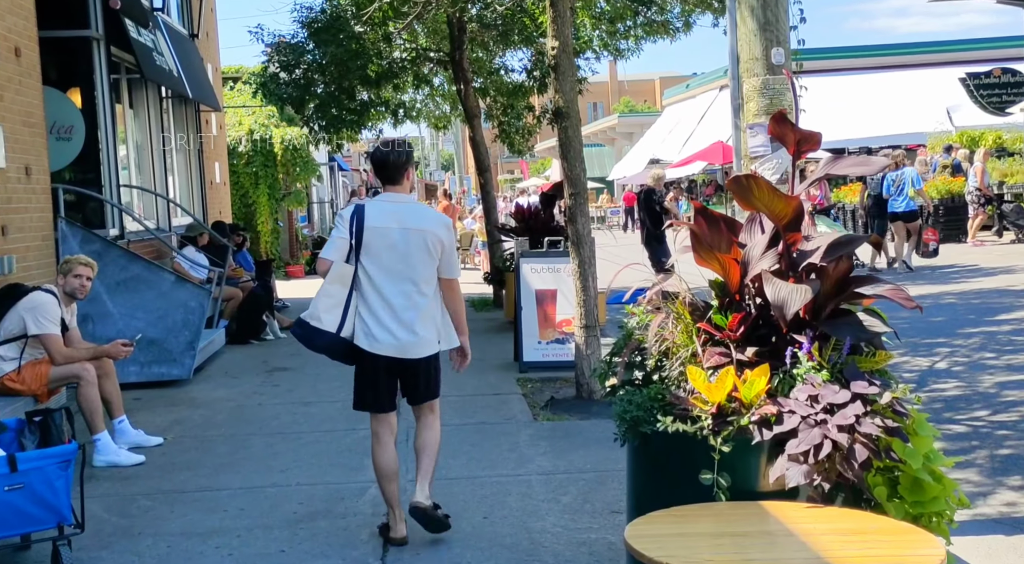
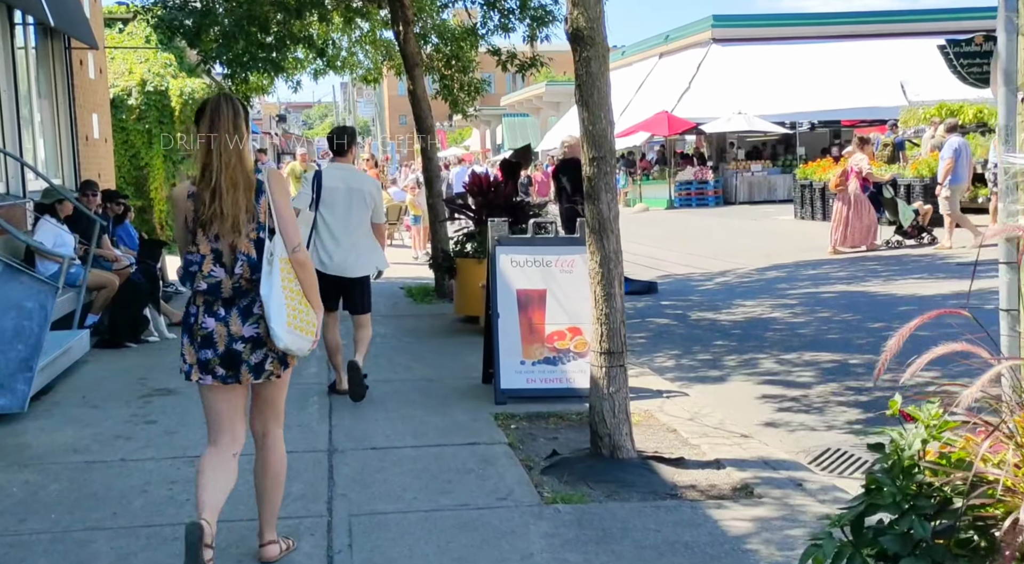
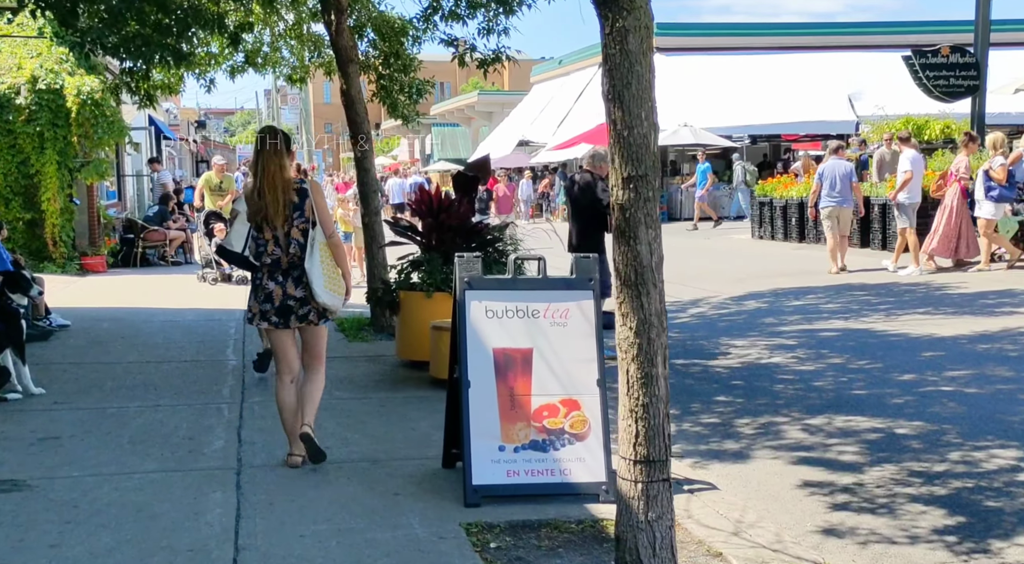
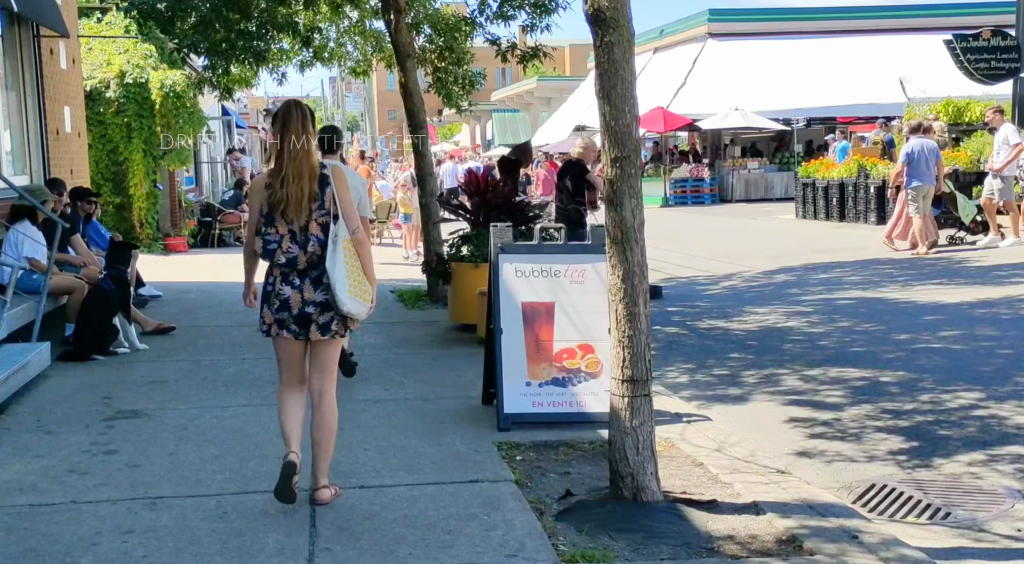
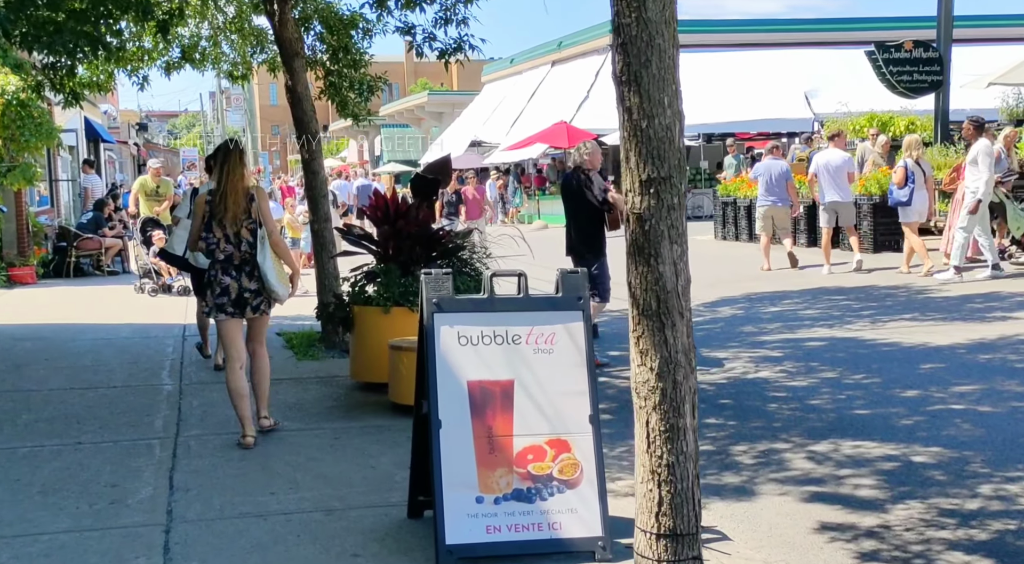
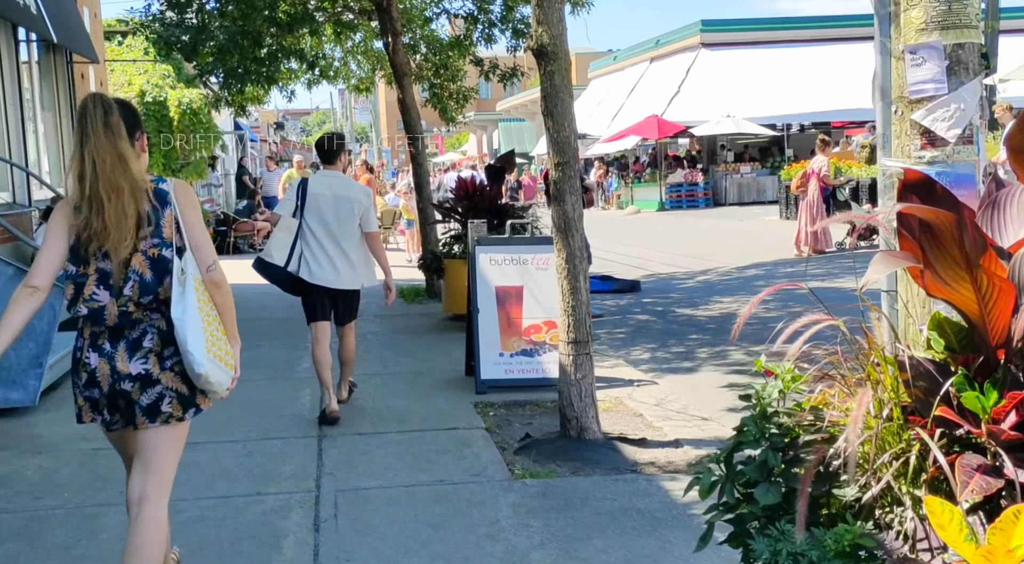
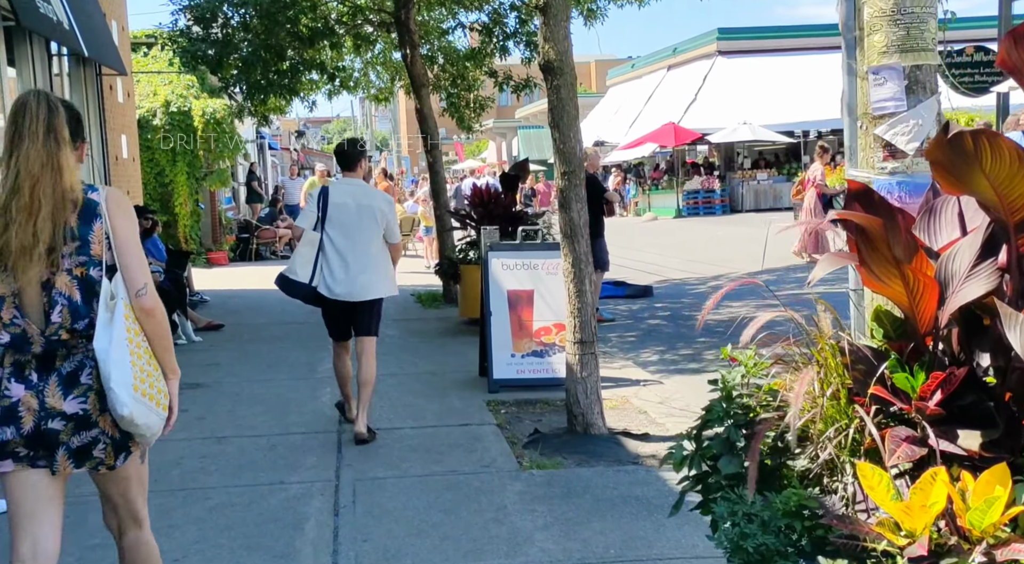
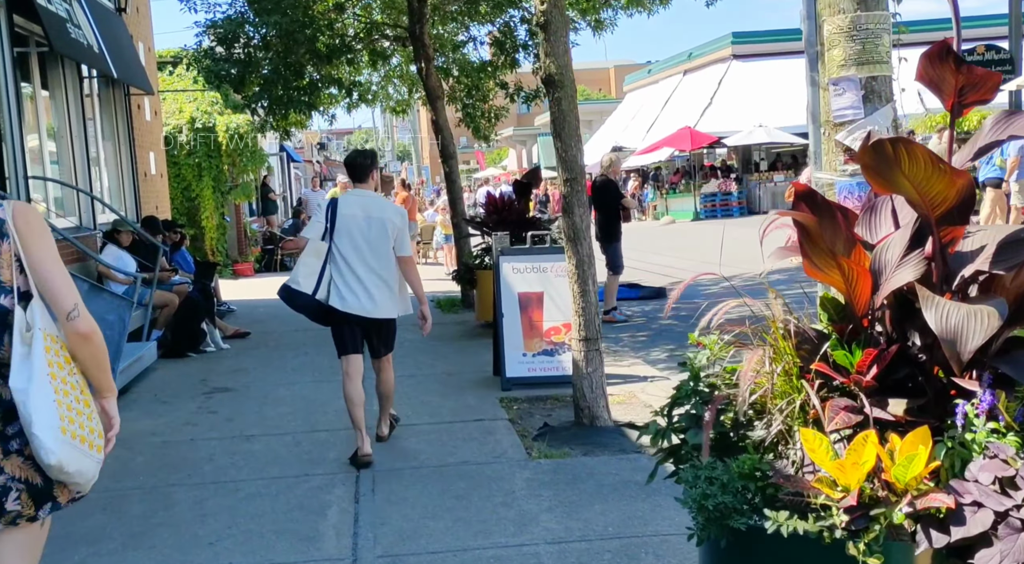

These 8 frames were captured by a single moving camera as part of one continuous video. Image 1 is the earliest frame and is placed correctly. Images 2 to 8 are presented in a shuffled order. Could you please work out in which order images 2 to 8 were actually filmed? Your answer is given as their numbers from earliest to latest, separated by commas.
8, 7, 6, 2, 4, 3, 5
